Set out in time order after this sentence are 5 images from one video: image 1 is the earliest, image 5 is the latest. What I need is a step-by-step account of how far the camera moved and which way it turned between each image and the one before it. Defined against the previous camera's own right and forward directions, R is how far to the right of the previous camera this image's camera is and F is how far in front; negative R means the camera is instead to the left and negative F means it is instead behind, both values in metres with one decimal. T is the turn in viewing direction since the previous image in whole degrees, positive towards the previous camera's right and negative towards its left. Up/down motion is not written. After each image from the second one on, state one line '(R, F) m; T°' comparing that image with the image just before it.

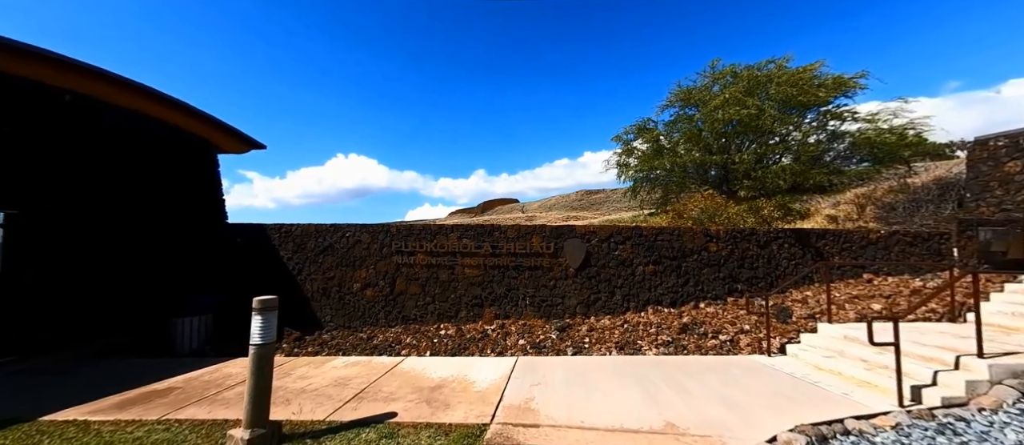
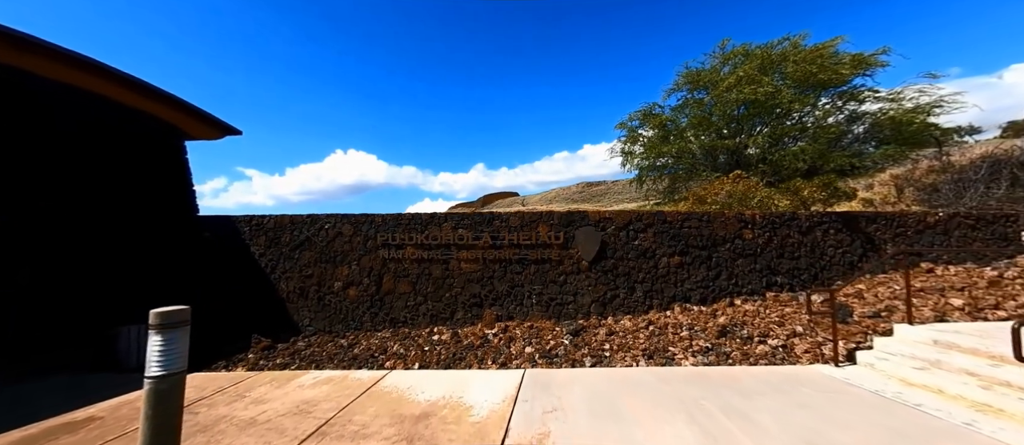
(0.0, +1.1) m; 0°
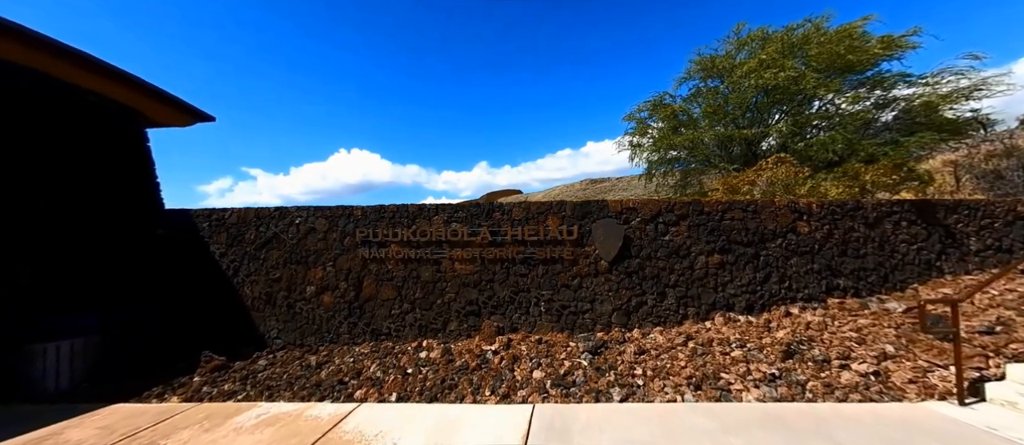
(0.0, +1.2) m; -1°
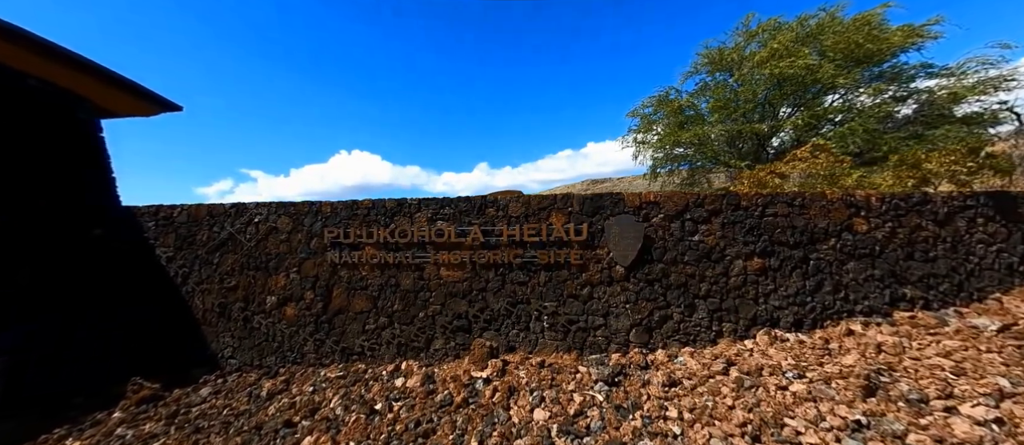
(+0.1, +1.0) m; 0°
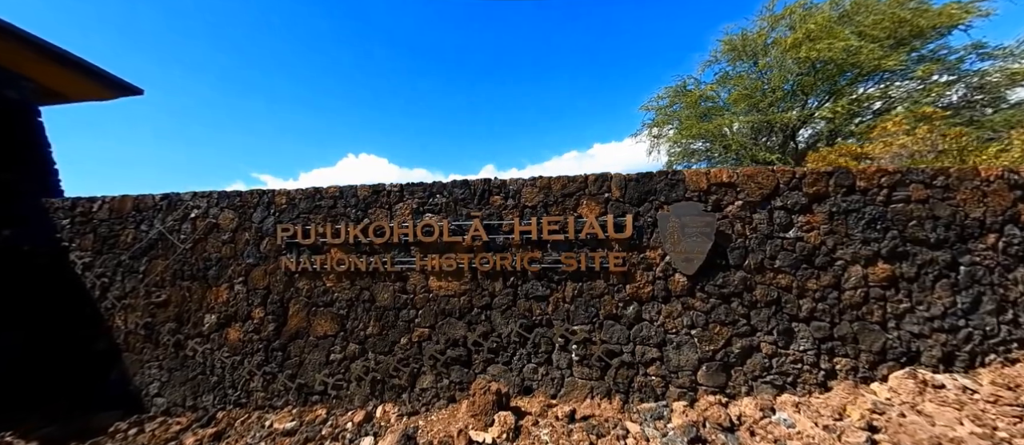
(-0.1, +1.3) m; -1°
